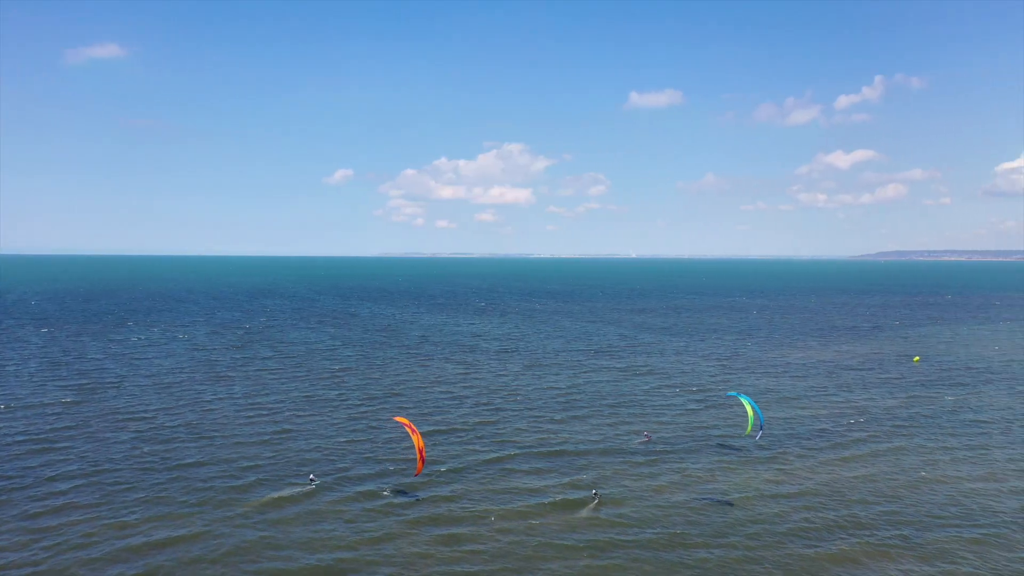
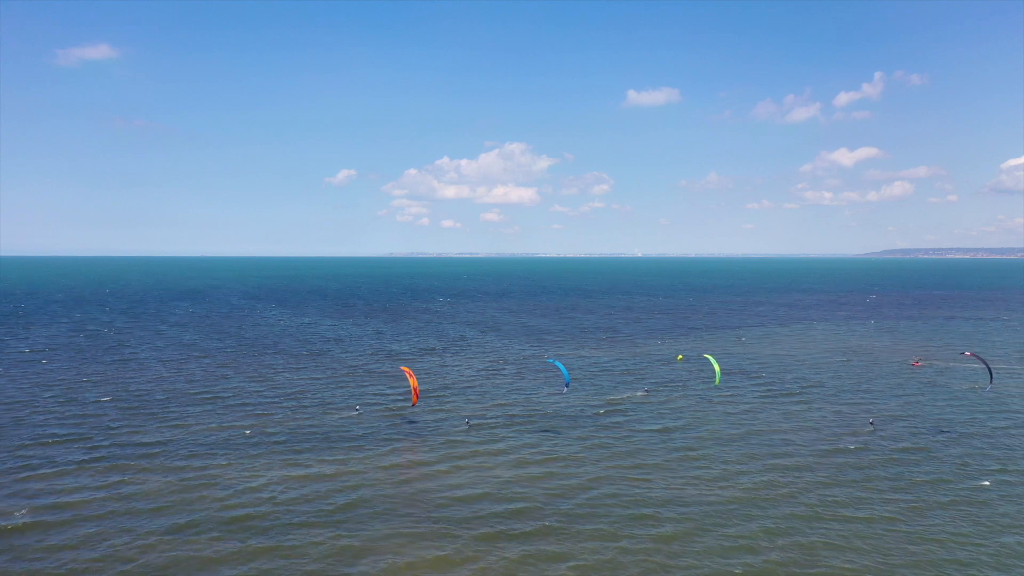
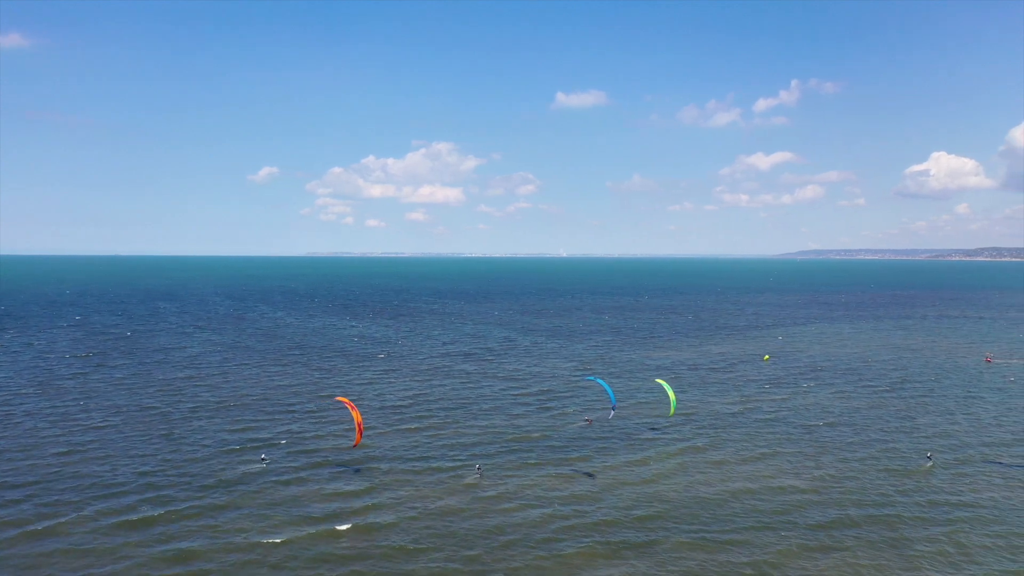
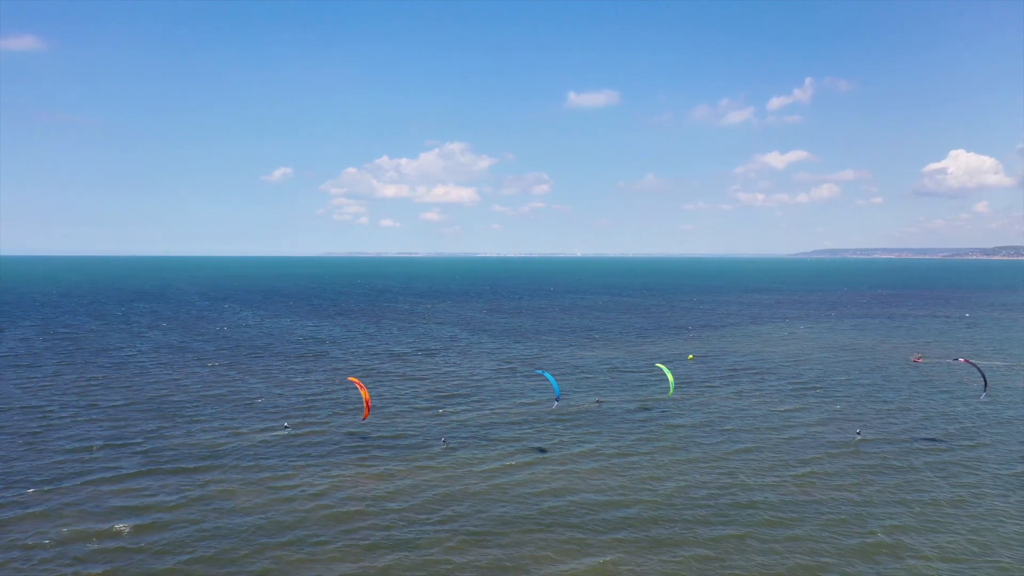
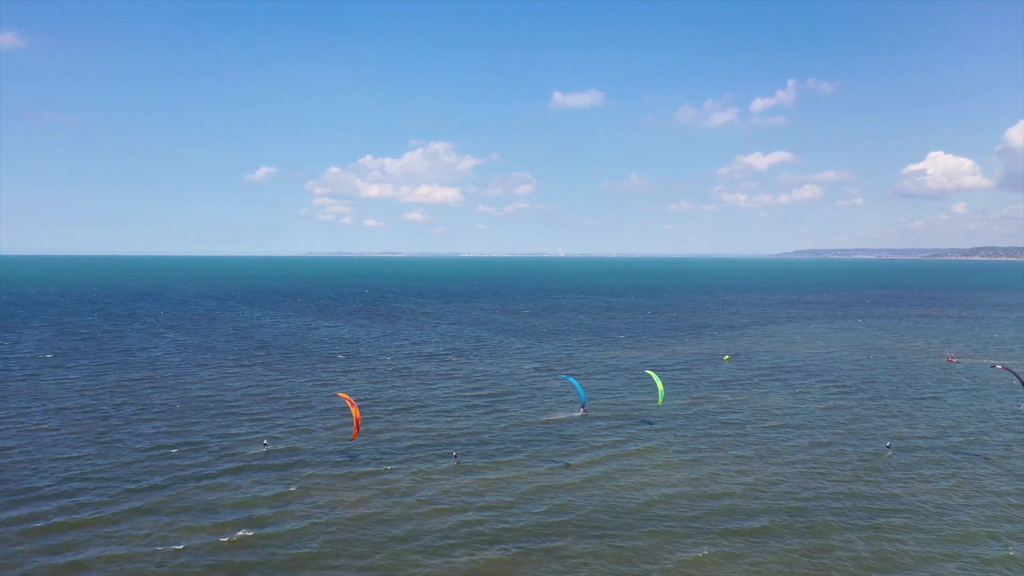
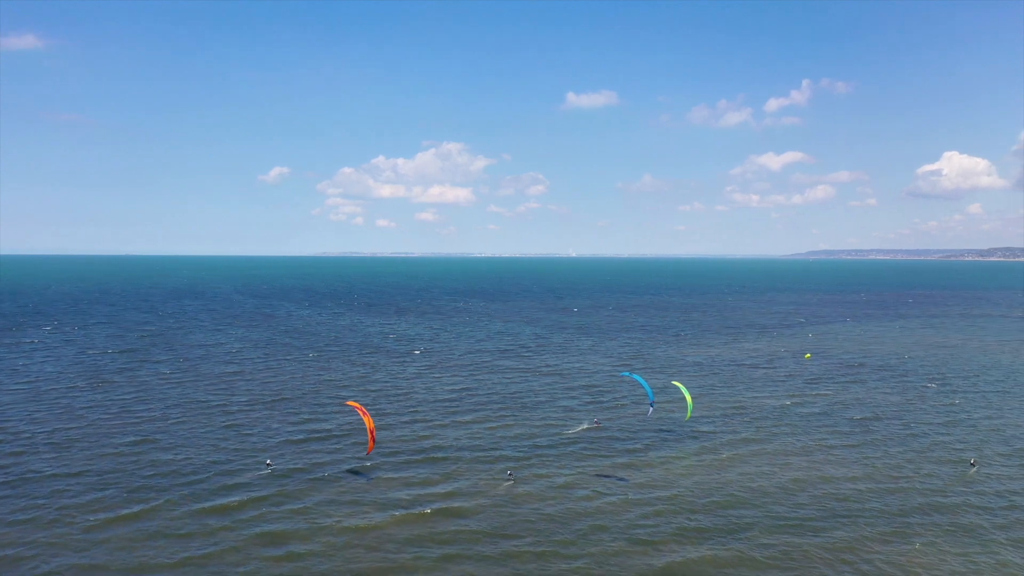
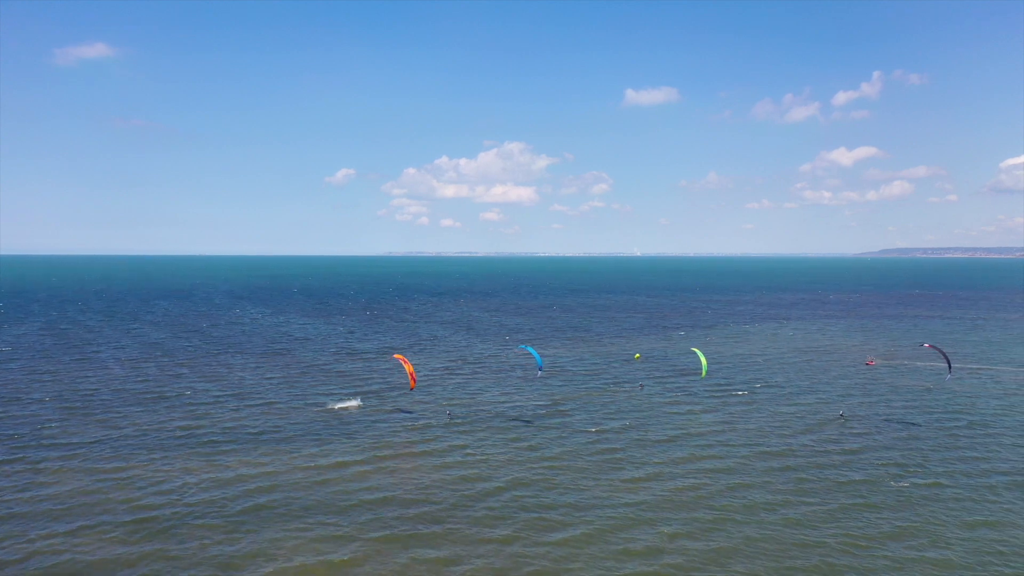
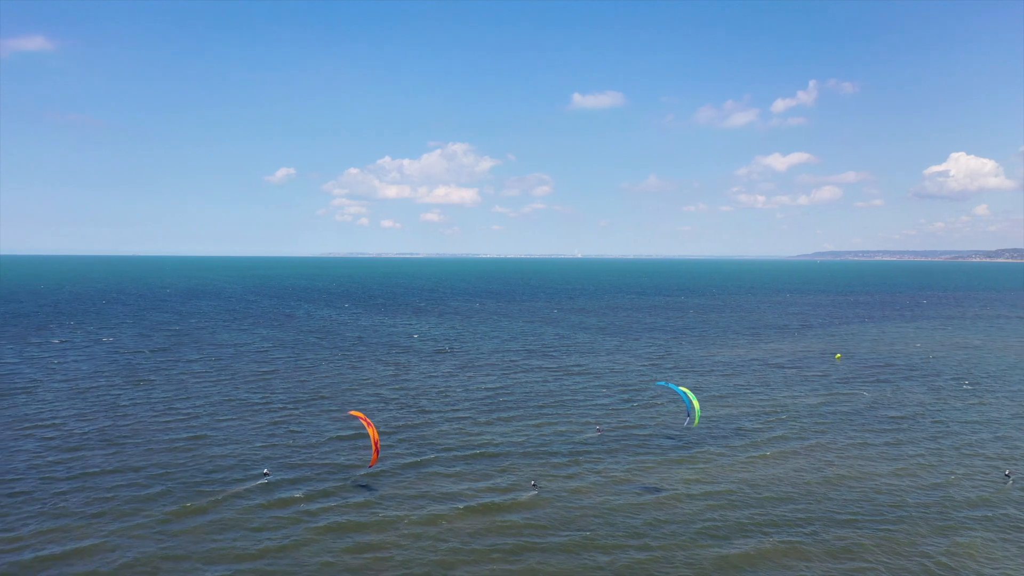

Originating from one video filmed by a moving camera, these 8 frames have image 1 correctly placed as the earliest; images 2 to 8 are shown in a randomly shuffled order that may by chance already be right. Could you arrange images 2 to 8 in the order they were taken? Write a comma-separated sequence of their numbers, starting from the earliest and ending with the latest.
8, 6, 3, 5, 4, 2, 7
